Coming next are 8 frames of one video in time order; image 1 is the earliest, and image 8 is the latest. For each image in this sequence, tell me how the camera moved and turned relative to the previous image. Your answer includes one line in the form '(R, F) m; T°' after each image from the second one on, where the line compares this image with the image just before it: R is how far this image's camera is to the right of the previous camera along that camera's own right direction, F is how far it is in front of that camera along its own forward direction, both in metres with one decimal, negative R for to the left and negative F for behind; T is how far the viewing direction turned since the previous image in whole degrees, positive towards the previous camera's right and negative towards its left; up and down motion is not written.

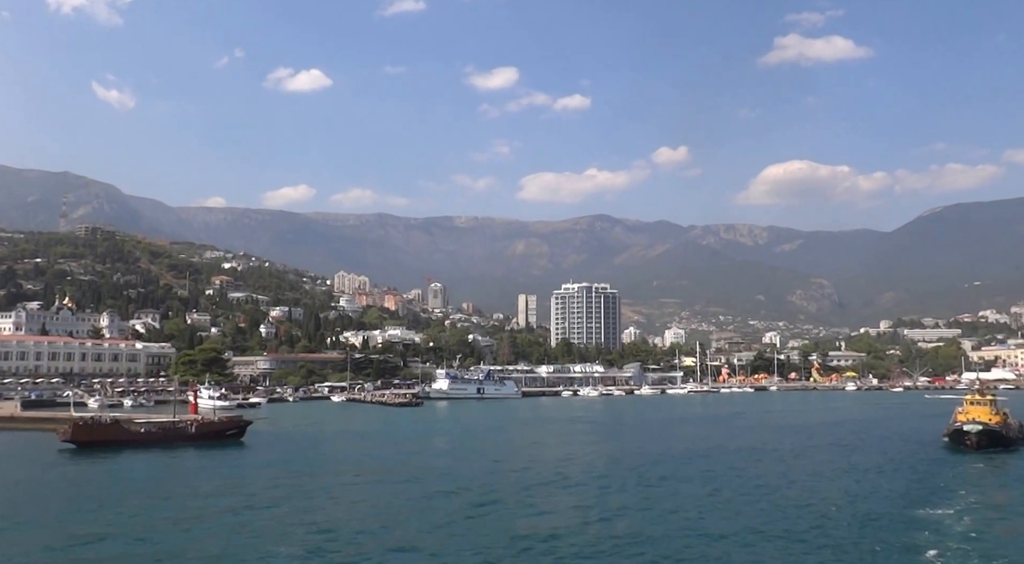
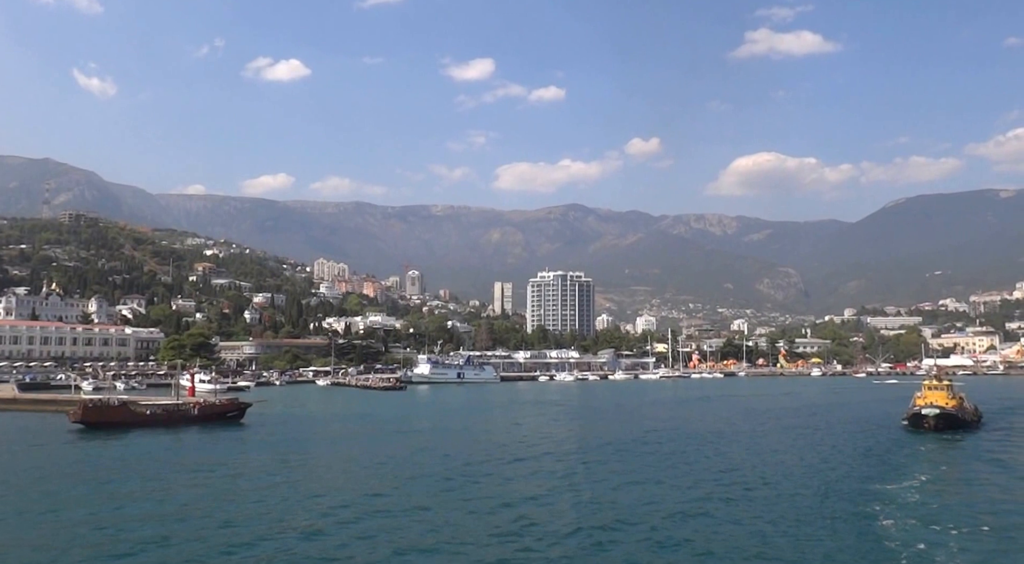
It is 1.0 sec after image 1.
(-0.5, -1.7) m; +2°
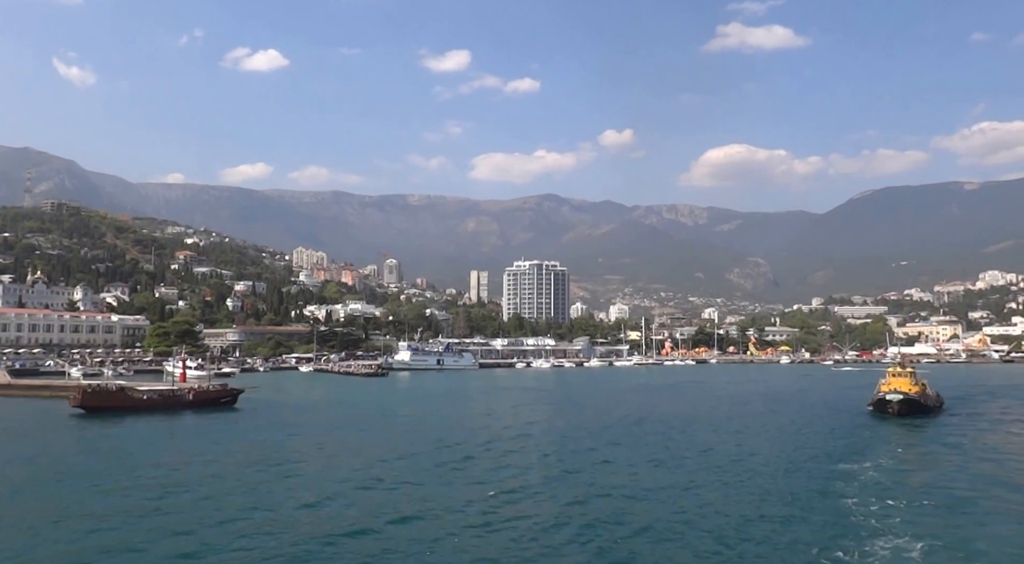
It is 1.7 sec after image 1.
(-0.2, -1.4) m; +2°
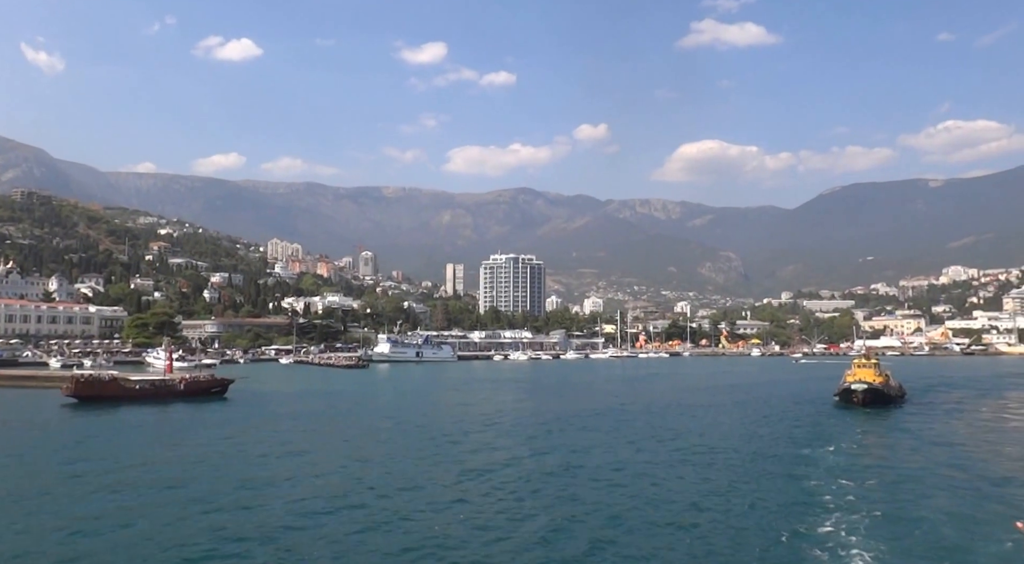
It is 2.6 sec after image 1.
(-0.9, -0.2) m; +2°
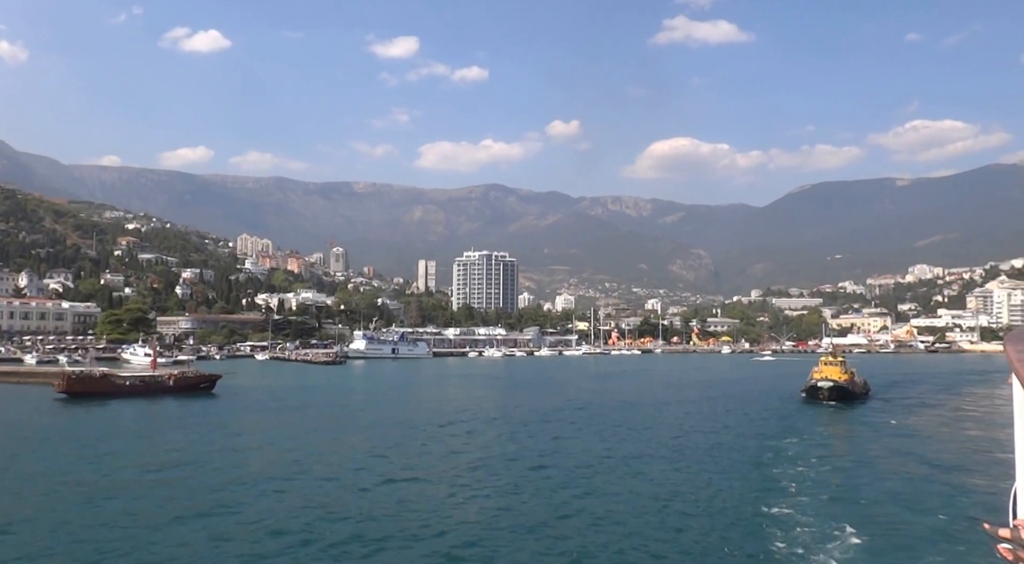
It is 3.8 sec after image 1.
(-0.9, +0.3) m; +2°
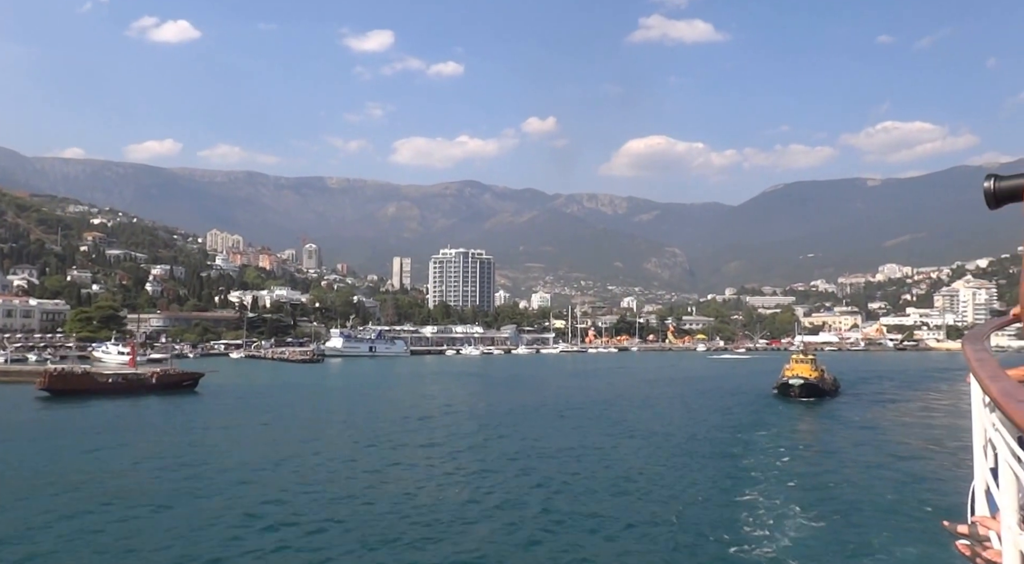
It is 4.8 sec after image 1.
(-0.9, +0.9) m; +2°
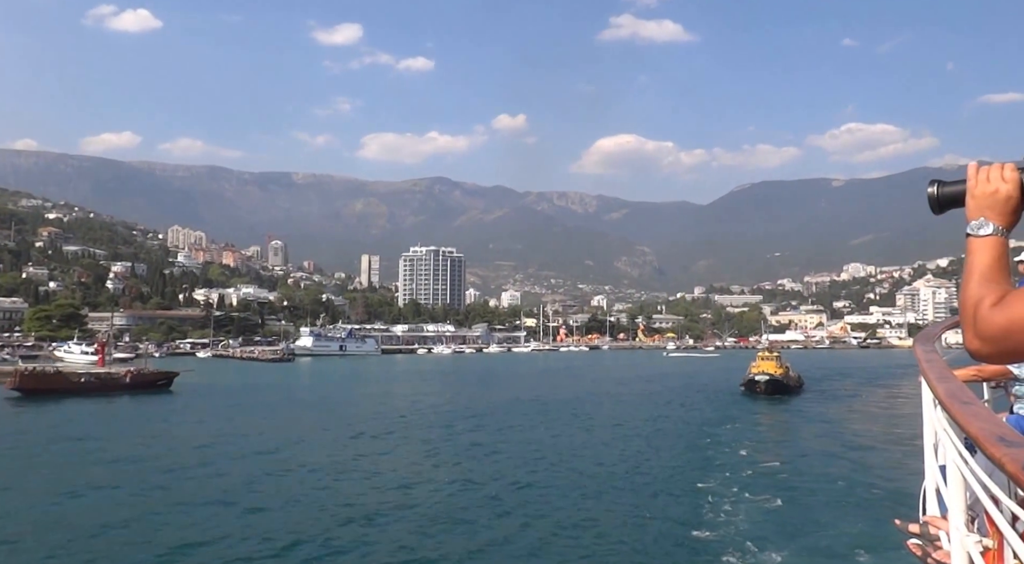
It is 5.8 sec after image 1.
(-0.9, +1.0) m; +3°
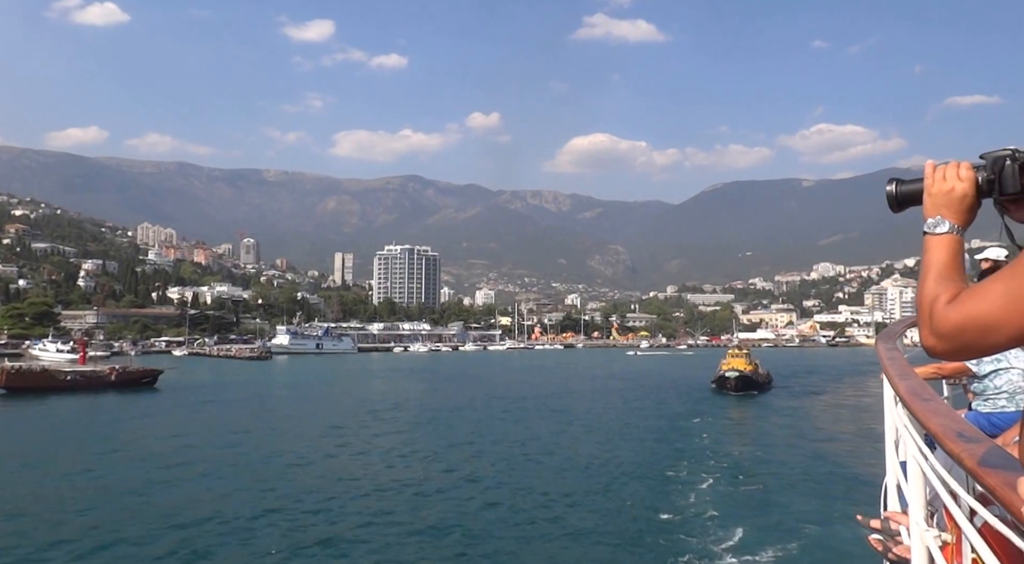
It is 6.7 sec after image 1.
(-0.7, +0.1) m; +2°
